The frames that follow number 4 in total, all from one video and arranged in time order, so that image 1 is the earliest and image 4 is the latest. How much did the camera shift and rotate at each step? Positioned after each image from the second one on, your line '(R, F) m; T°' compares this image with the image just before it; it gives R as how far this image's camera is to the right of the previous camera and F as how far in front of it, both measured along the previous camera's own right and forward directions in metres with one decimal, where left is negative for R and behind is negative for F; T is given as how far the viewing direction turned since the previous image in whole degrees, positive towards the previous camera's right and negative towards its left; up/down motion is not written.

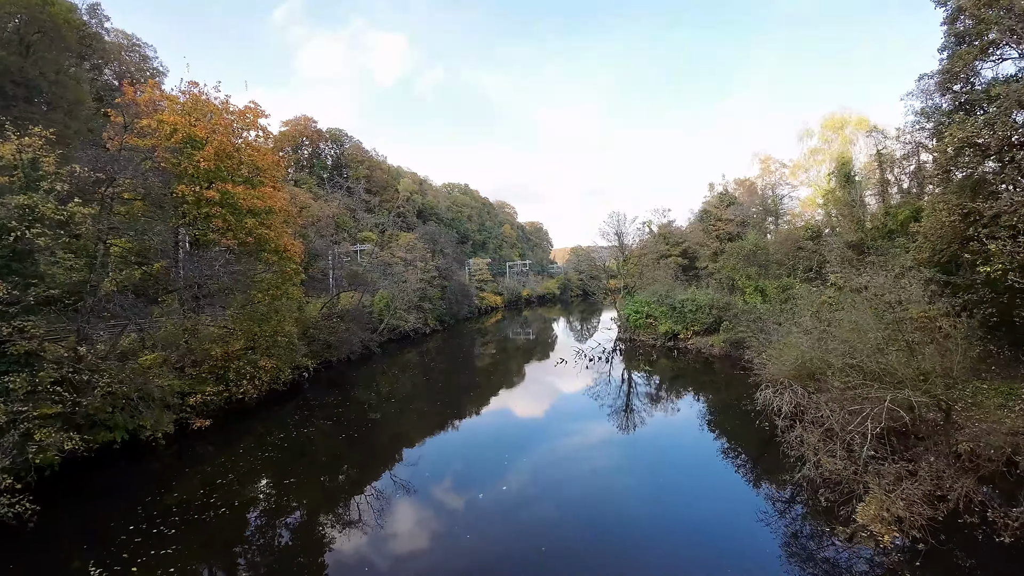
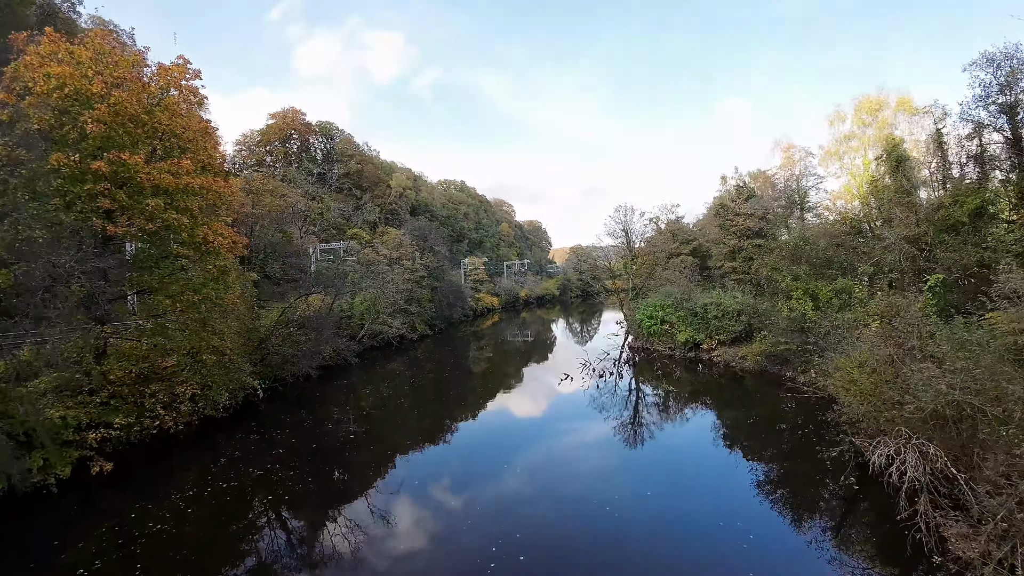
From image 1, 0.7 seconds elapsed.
(+0.1, +2.1) m; 0°
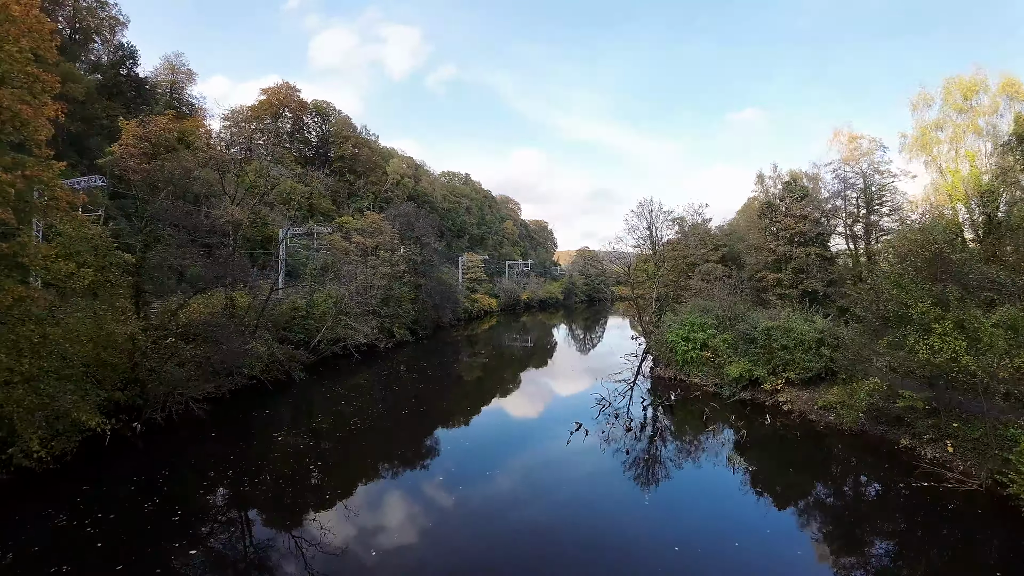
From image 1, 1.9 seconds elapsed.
(+0.1, +3.2) m; 0°
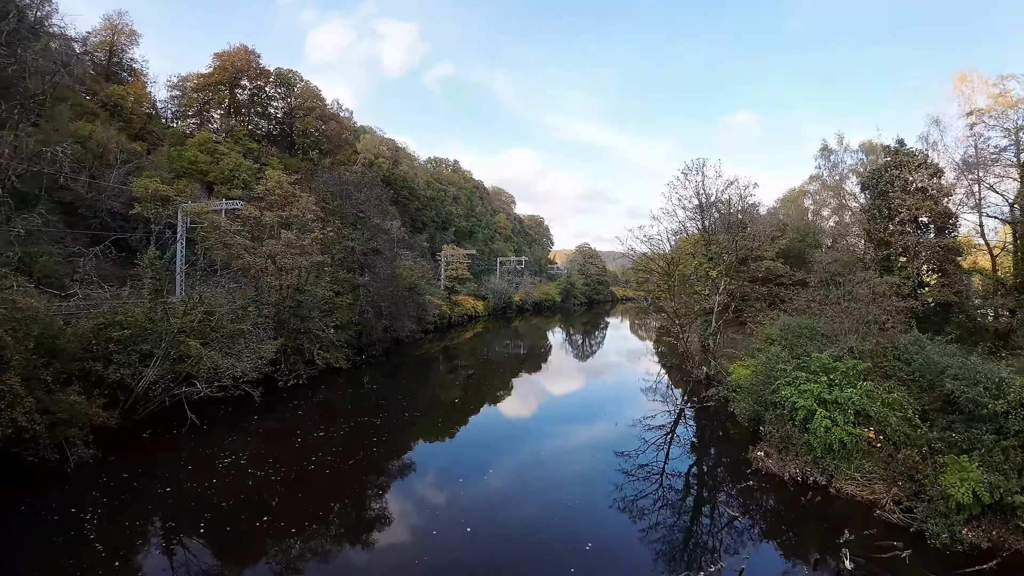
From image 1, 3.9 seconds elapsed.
(+0.2, +4.8) m; +1°
